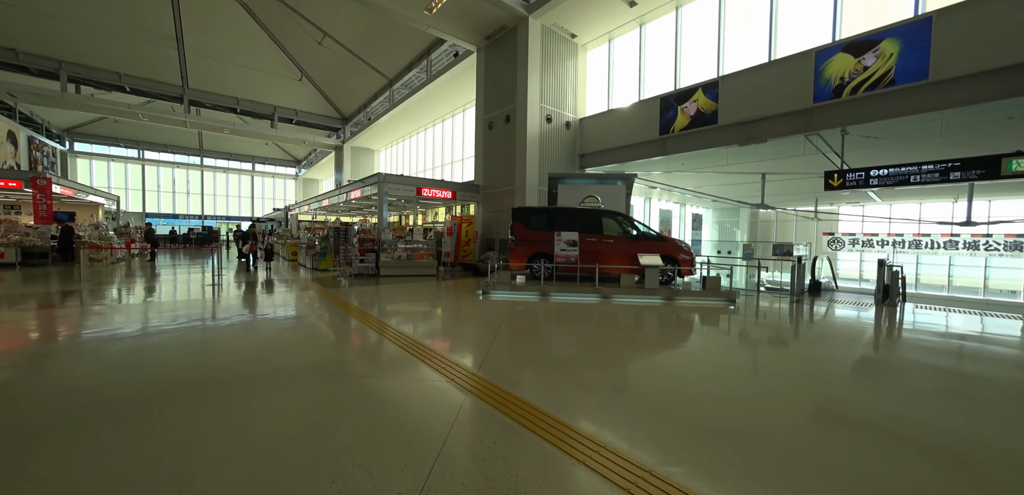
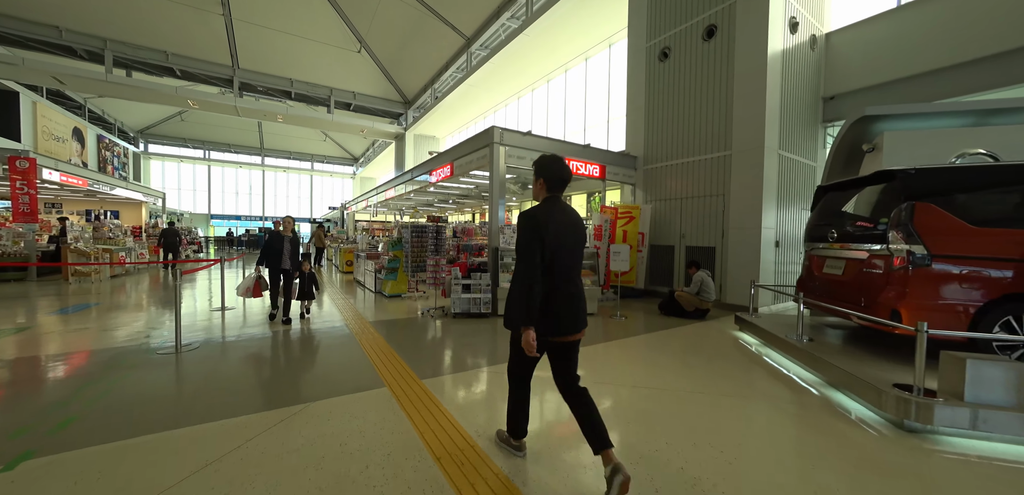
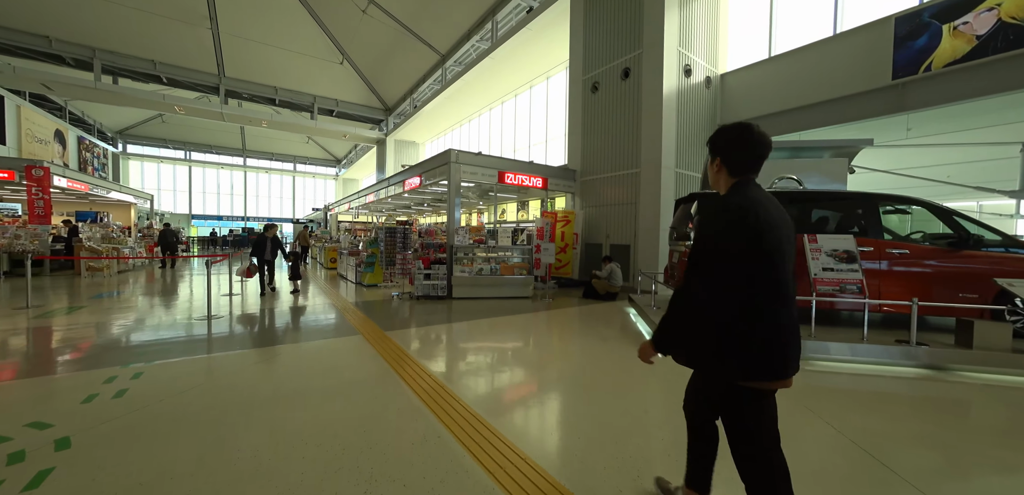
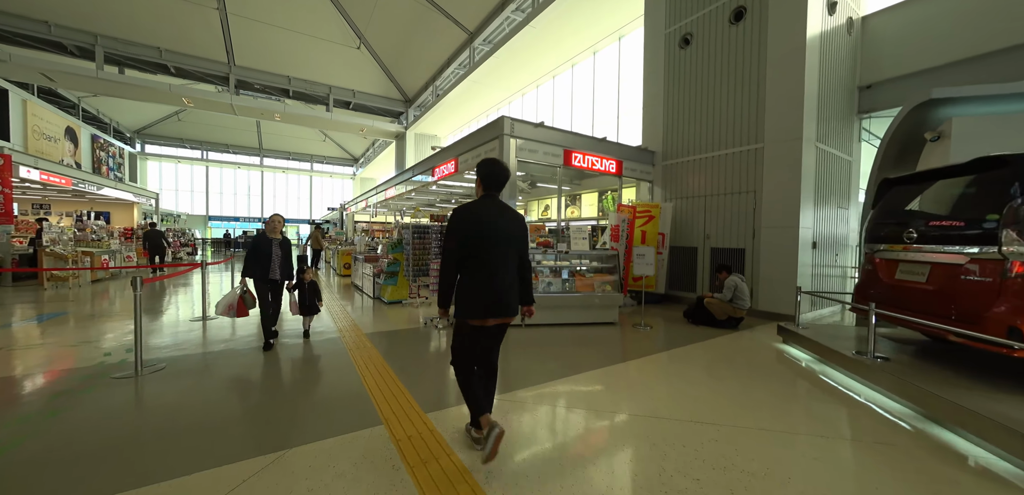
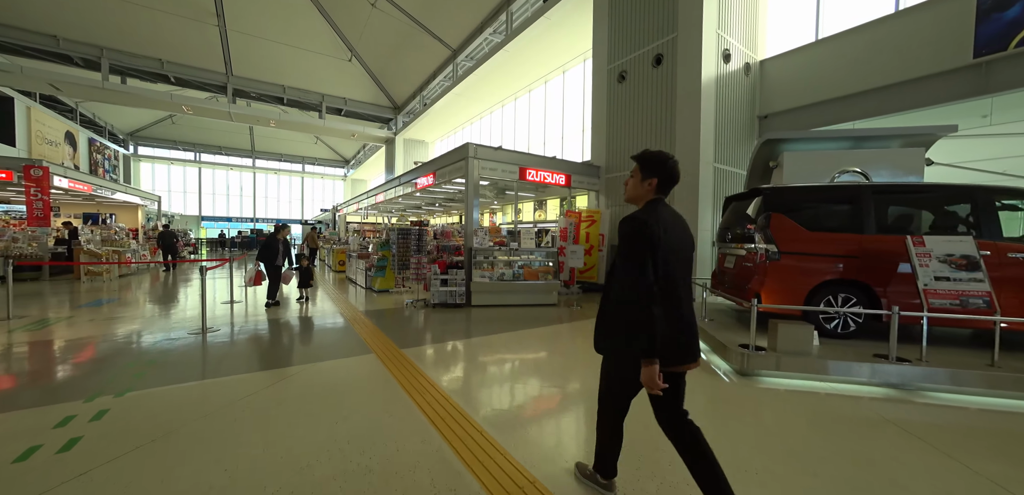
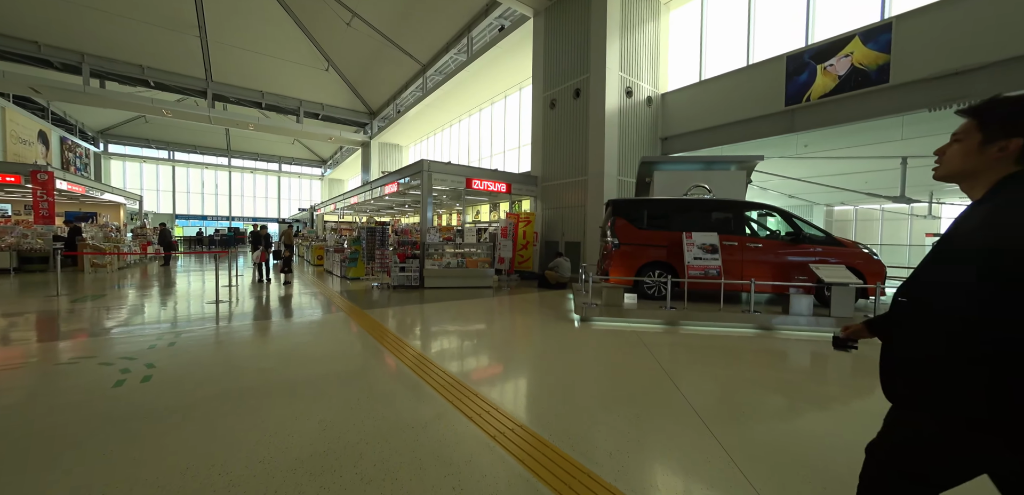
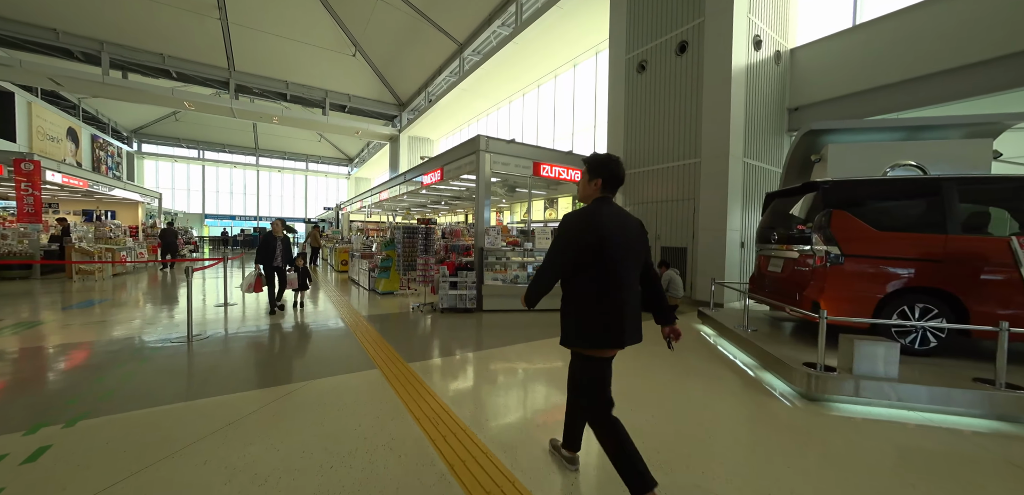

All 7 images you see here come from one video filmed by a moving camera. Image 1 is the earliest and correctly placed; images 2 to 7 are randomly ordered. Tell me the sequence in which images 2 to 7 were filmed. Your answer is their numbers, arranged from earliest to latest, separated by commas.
6, 3, 5, 7, 2, 4
